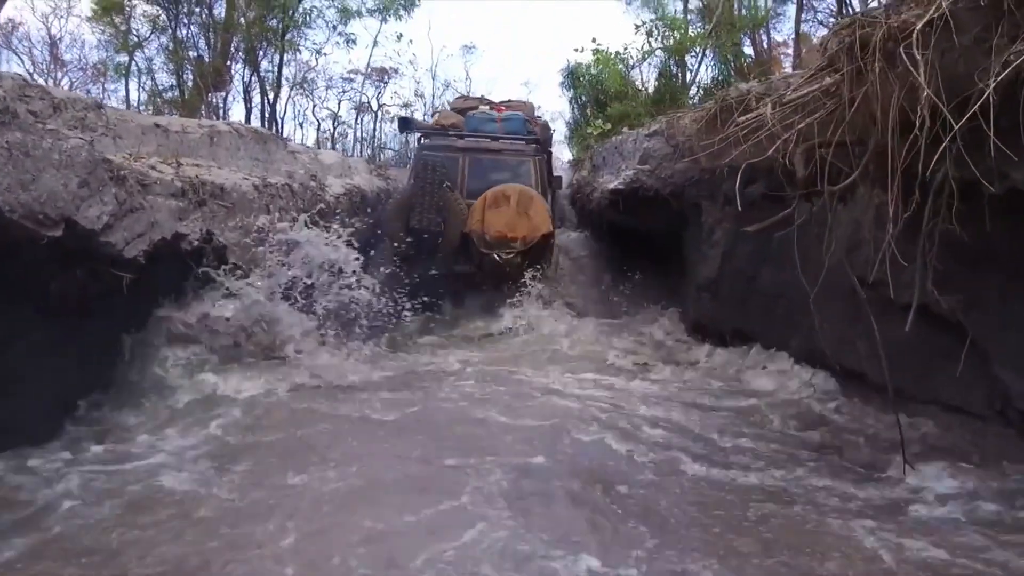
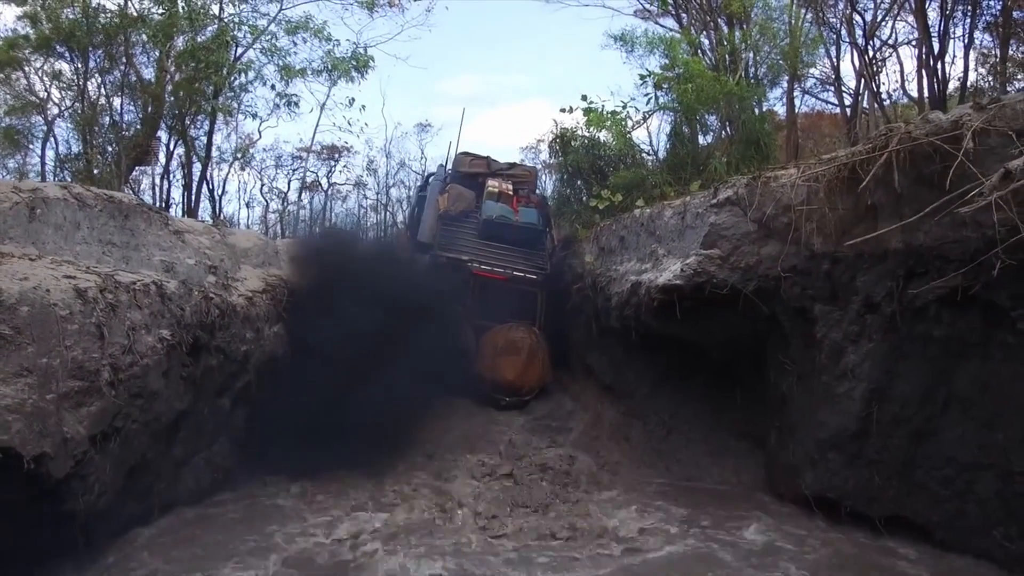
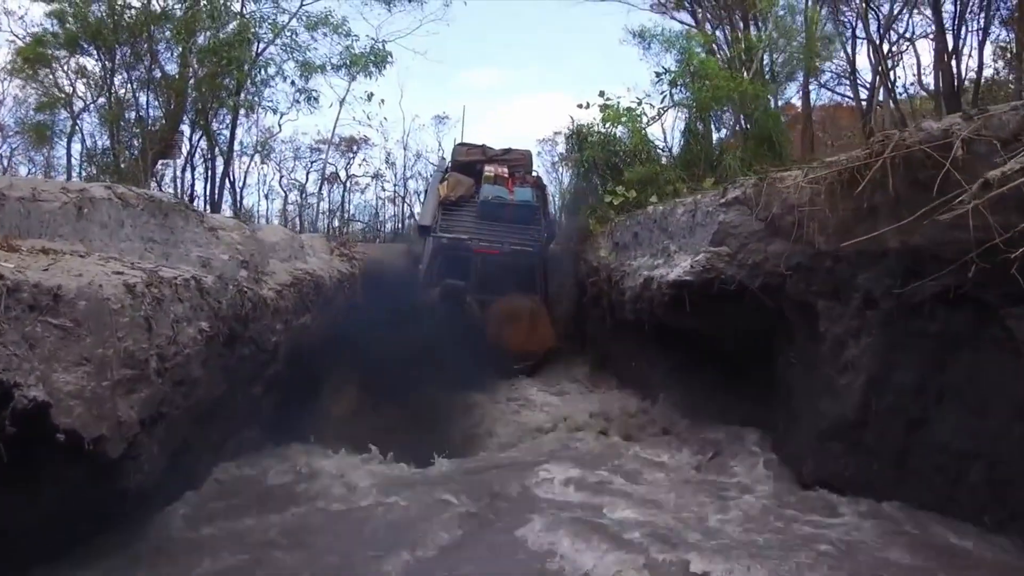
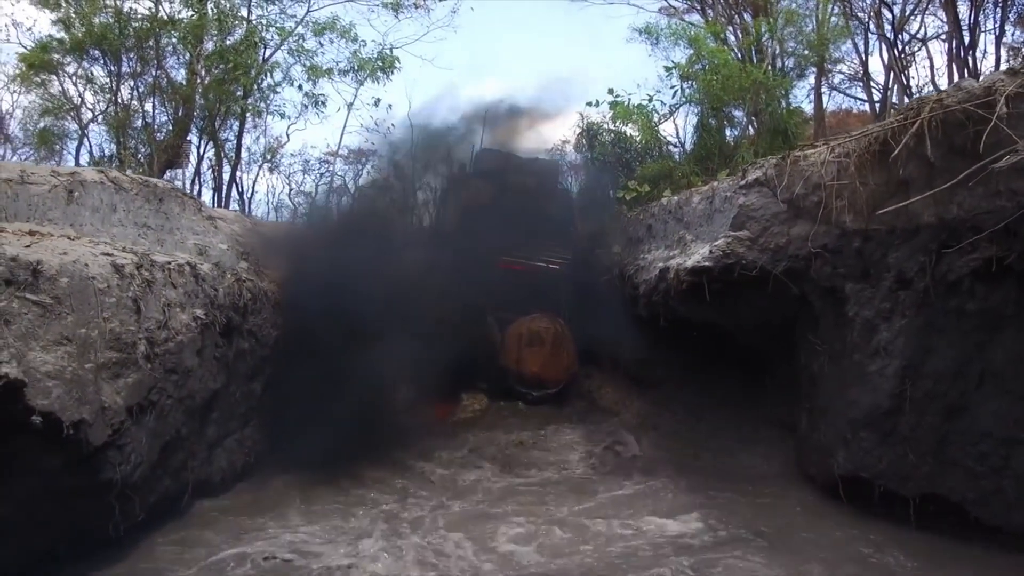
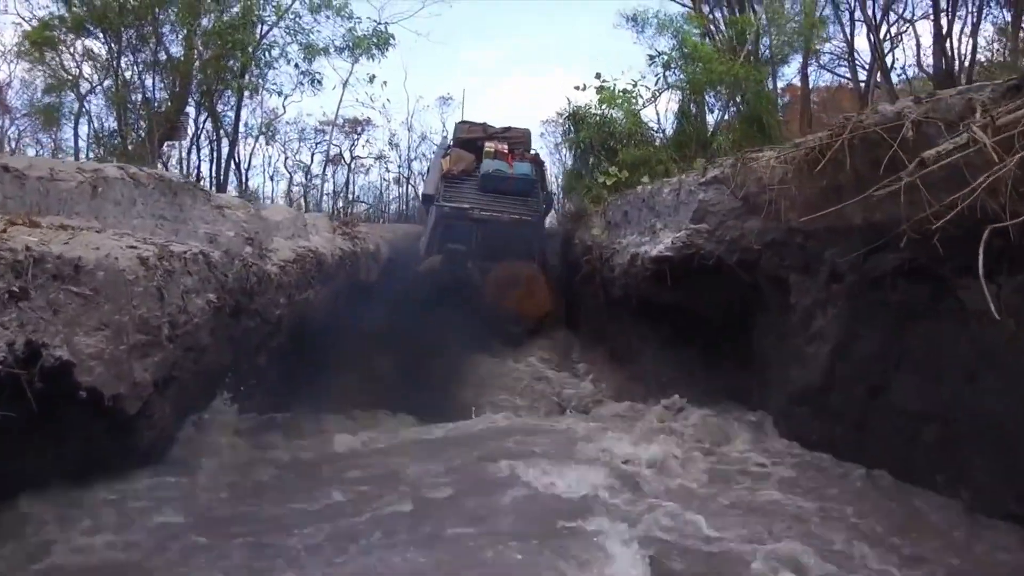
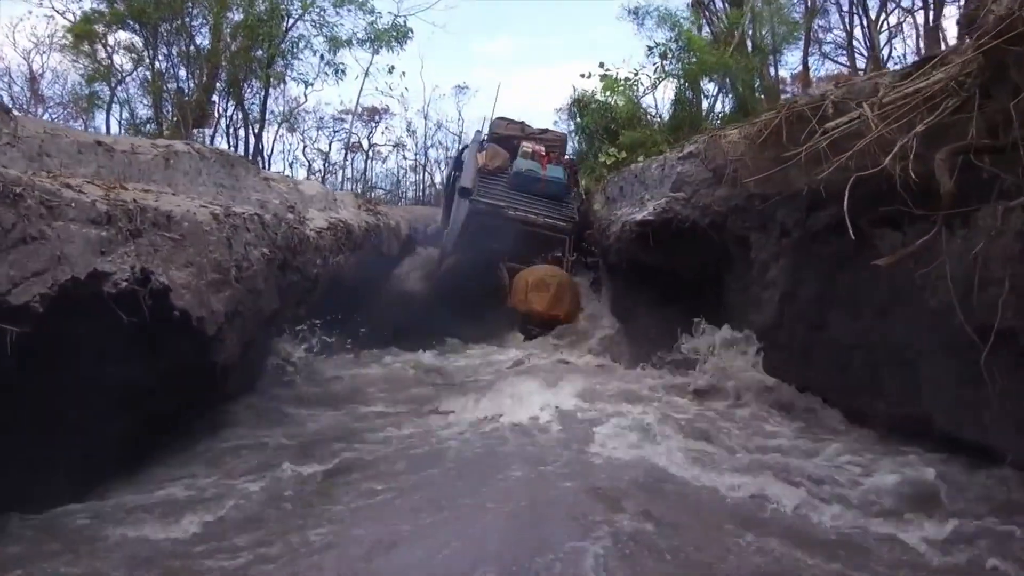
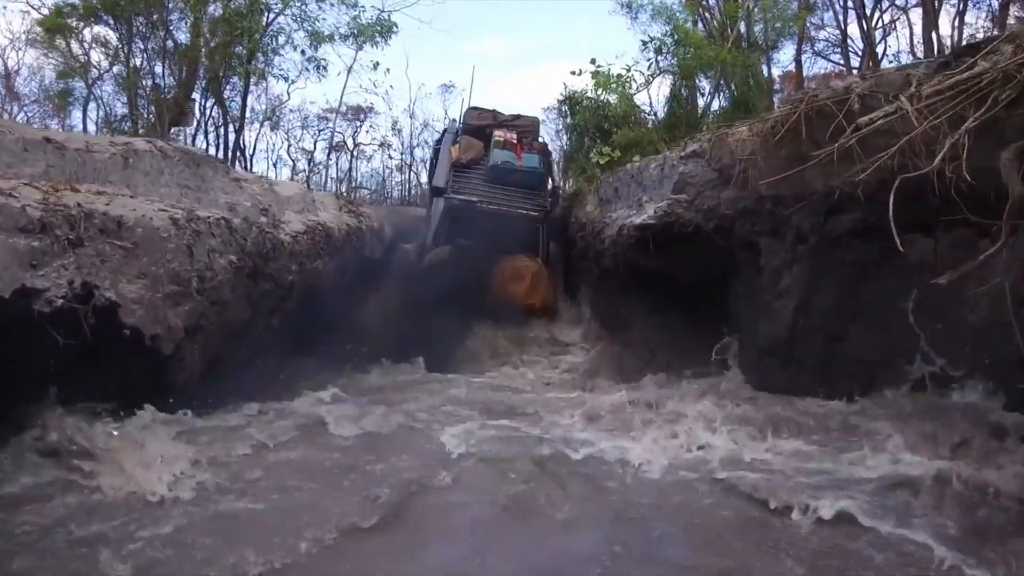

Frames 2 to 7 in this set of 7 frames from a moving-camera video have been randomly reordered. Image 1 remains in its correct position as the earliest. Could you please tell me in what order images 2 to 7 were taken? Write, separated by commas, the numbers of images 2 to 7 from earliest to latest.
6, 7, 5, 3, 2, 4
